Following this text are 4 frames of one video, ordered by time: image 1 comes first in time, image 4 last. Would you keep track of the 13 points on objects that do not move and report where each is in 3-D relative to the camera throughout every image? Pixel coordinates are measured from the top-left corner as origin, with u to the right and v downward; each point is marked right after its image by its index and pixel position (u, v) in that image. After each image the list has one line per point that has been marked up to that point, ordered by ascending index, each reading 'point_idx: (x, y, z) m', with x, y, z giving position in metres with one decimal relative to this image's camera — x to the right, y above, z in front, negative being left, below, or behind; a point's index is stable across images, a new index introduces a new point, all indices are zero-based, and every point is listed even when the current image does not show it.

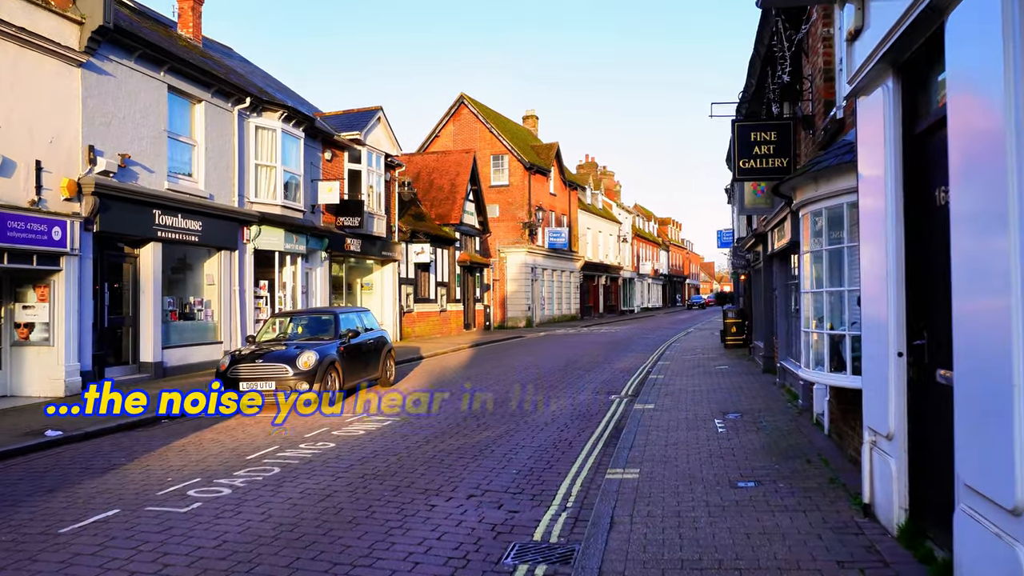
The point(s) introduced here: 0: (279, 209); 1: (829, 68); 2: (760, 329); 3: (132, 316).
0: (-5.5, +1.9, +18.3) m
1: (+3.2, +2.2, +7.9) m
2: (+5.2, -0.9, +16.3) m
3: (-7.0, -0.5, +14.2) m
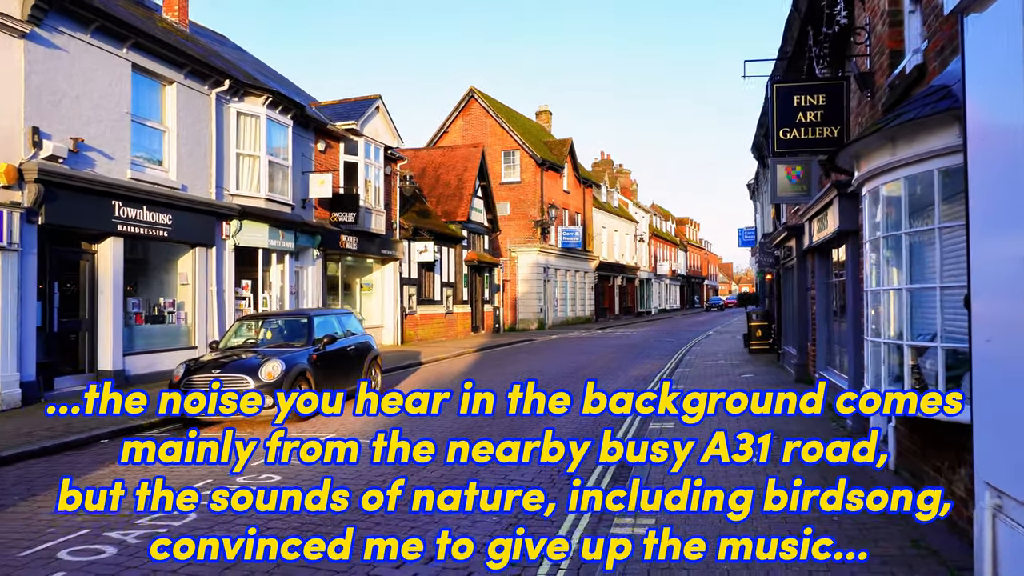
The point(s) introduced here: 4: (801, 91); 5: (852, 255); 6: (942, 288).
0: (-5.4, +1.9, +16.8) m
1: (+3.1, +2.3, +6.2) m
2: (+5.3, -0.9, +14.6) m
3: (-7.0, -0.5, +12.7) m
4: (+2.8, +1.9, +7.4) m
5: (+3.6, +0.3, +8.1) m
6: (+2.7, 0.0, +4.7) m
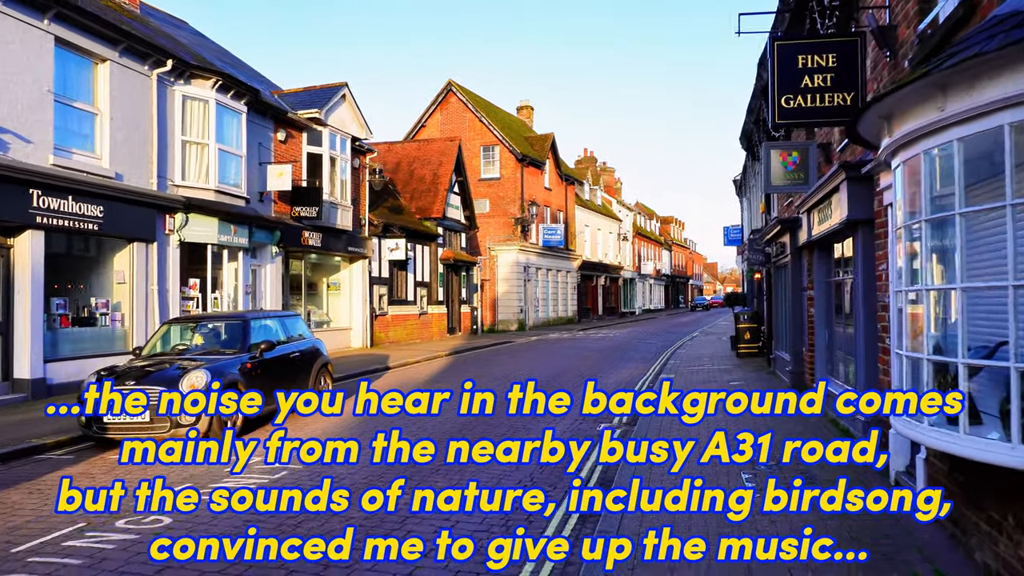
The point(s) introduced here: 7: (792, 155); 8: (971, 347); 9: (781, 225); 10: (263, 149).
0: (-6.0, +1.9, +15.5) m
1: (+2.7, +2.3, +5.1) m
2: (+4.7, -0.9, +13.4) m
3: (-7.5, -0.5, +11.4) m
4: (+2.4, +1.9, +6.3) m
5: (+3.1, +0.4, +6.9) m
6: (+2.3, 0.0, +3.5) m
7: (+3.7, +1.7, +10.1) m
8: (+2.3, -0.3, +3.8) m
9: (+4.2, +1.0, +12.0) m
10: (-5.8, +3.2, +17.9) m
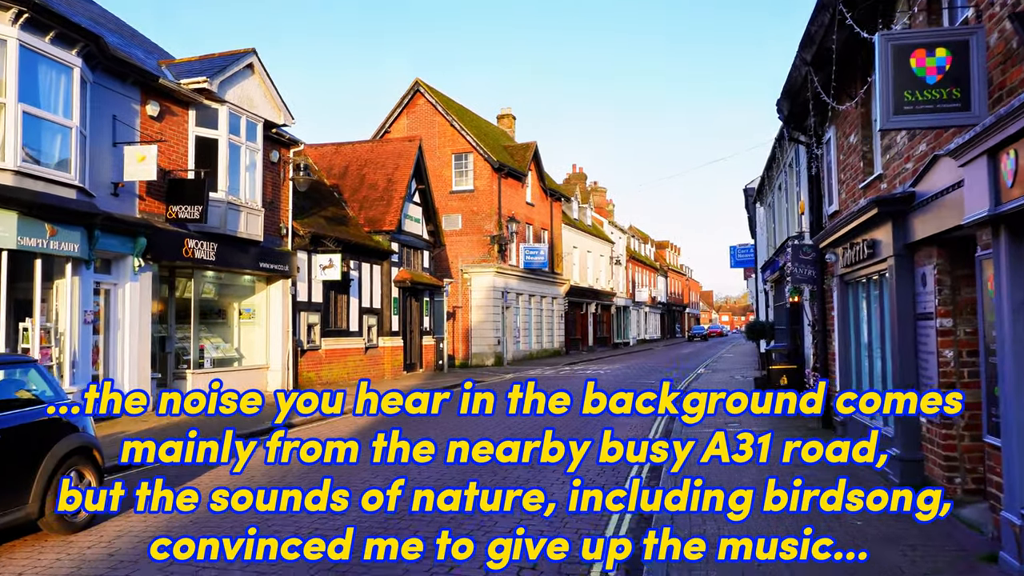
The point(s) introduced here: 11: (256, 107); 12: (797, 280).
0: (-6.8, +1.5, +10.6) m
1: (+2.0, +2.3, +0.3) m
2: (+3.9, -1.2, +8.5) m
3: (-8.3, -0.7, +6.4) m
4: (+1.6, +1.9, +1.4) m
5: (+2.4, +0.3, +2.1) m
6: (+1.6, +0.1, -1.4) m
7: (+2.9, +1.6, +5.3) m
8: (+1.5, -0.2, -1.1) m
9: (+3.4, +0.7, +7.2) m
10: (-6.7, +2.8, +13.1) m
11: (-5.5, +3.9, +16.6) m
12: (+4.1, +0.1, +11.2) m
